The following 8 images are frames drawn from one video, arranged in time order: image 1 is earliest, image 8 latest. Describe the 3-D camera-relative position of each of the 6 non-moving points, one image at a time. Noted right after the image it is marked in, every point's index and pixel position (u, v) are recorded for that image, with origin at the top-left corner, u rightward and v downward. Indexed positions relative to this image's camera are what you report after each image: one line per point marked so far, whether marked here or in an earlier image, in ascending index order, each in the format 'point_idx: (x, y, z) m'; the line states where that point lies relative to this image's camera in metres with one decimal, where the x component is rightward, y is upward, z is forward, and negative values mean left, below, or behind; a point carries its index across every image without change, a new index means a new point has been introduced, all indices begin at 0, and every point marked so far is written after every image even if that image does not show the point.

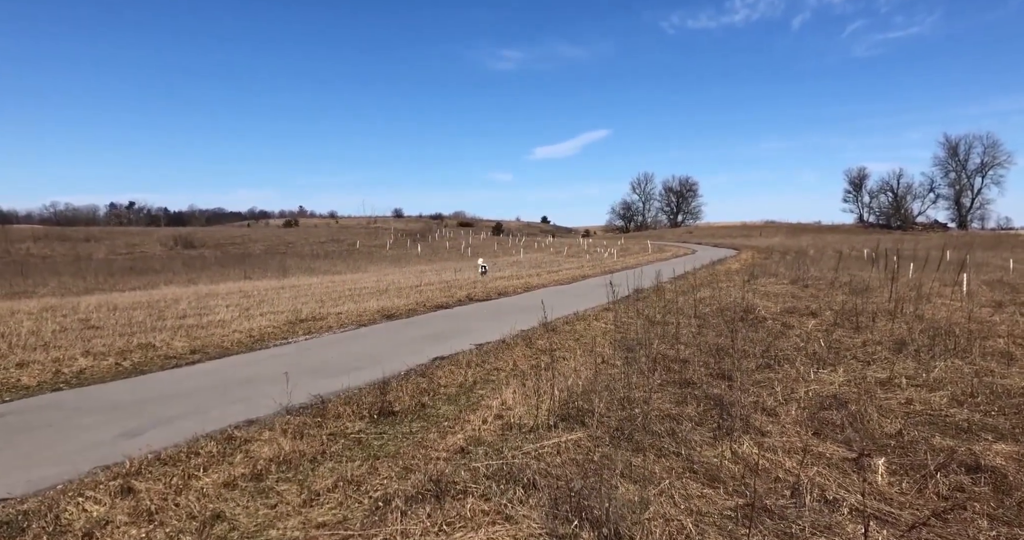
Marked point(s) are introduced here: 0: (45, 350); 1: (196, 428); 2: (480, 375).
0: (-9.3, -1.6, +11.8) m
1: (-3.0, -1.5, +5.6) m
2: (-0.4, -1.4, +8.0) m
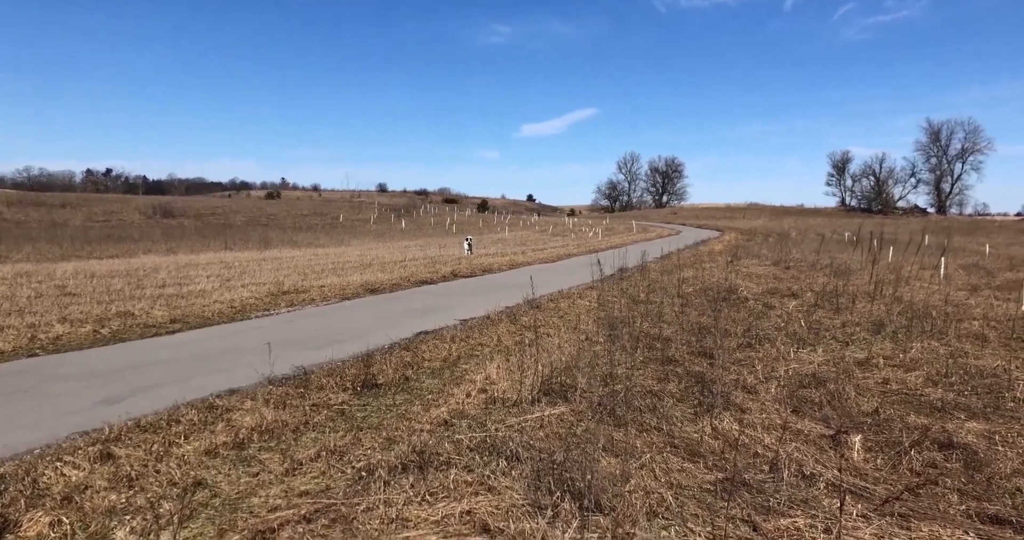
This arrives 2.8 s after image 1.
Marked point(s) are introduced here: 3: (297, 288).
0: (-9.6, -0.9, +11.6) m
1: (-3.1, -1.2, +5.6) m
2: (-0.6, -1.1, +8.1) m
3: (-6.7, -0.5, +18.3) m
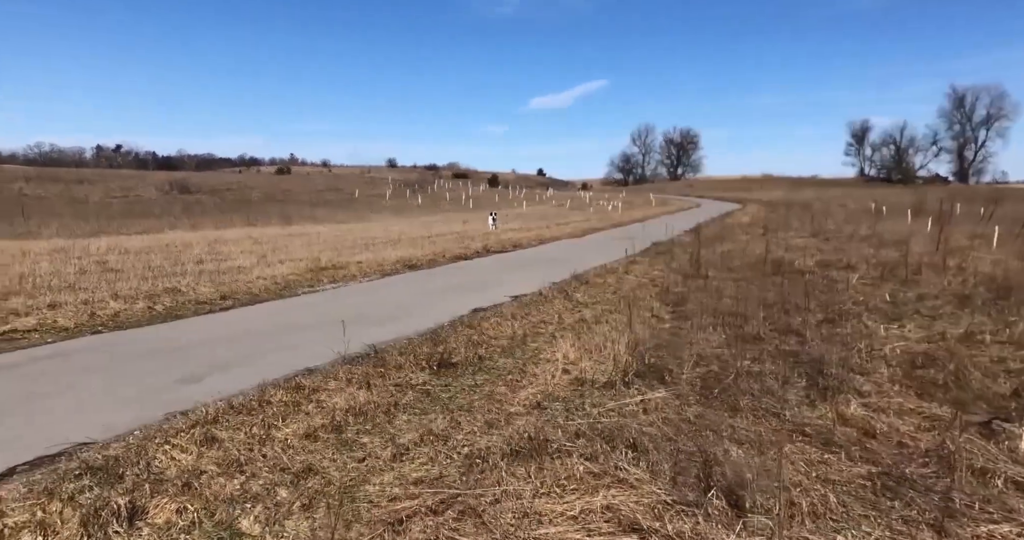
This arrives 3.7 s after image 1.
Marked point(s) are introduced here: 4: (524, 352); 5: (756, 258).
0: (-8.6, -0.4, +11.7) m
1: (-2.4, -1.0, +5.5) m
2: (+0.2, -0.7, +7.9) m
3: (-5.5, +0.2, +18.2) m
4: (+0.1, -0.9, +6.5) m
5: (+6.5, +0.3, +15.8) m
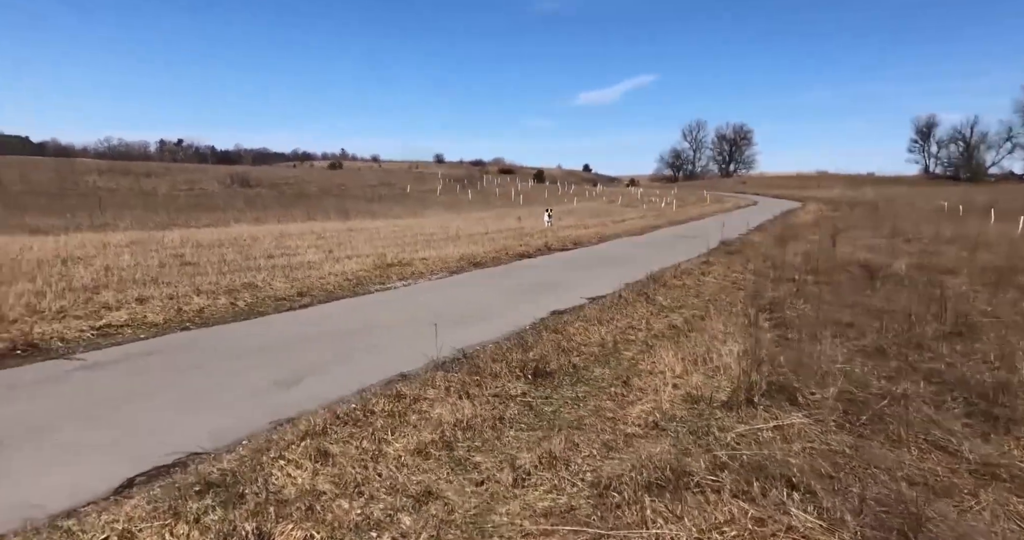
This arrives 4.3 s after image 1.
0: (-7.2, -0.3, +12.0) m
1: (-1.5, -1.0, +5.3) m
2: (+1.3, -0.8, +7.5) m
3: (-3.5, +0.3, +18.3) m
4: (+1.1, -0.9, +6.2) m
5: (+8.2, +0.2, +14.9) m
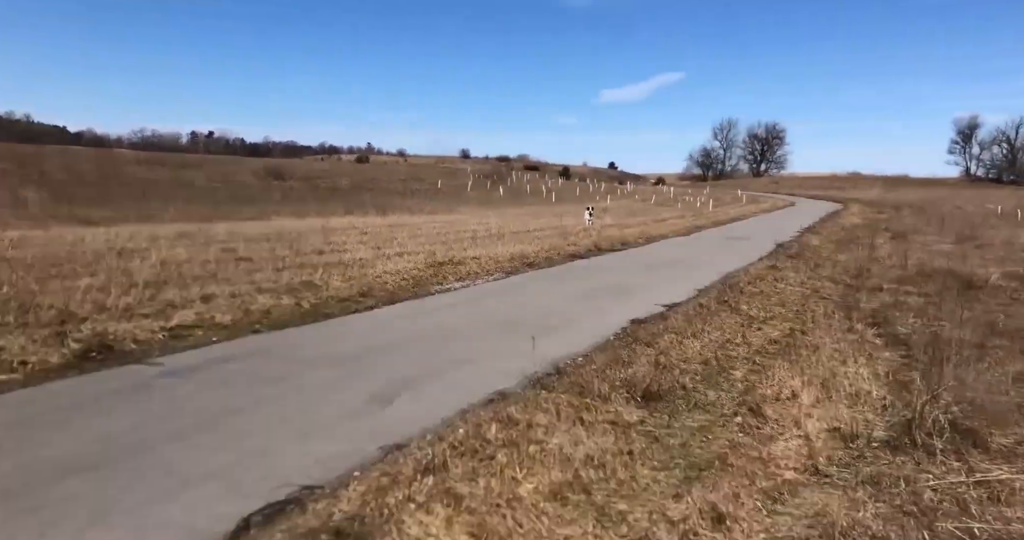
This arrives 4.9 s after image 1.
0: (-5.9, -0.2, +11.9) m
1: (-0.5, -1.1, +4.9) m
2: (+2.3, -0.9, +6.9) m
3: (-1.9, +0.3, +17.9) m
4: (+2.1, -1.1, +5.6) m
5: (+9.6, 0.0, +13.9) m
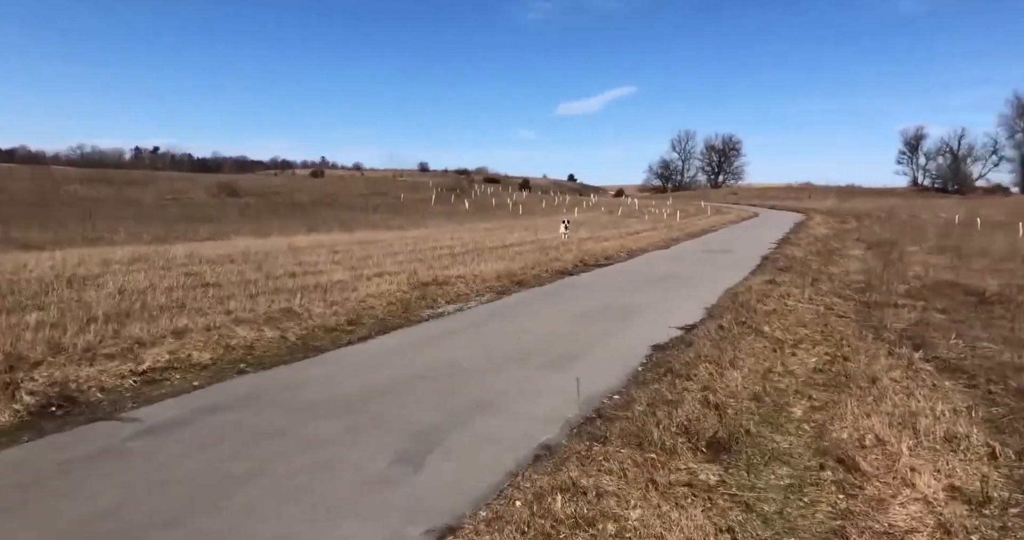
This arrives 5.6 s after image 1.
0: (-5.9, -0.8, +10.8) m
1: (-0.2, -1.3, +4.2) m
2: (+2.6, -1.2, +6.3) m
3: (-2.3, -0.2, +17.1) m
4: (+2.4, -1.3, +5.0) m
5: (+9.5, -0.2, +13.7) m
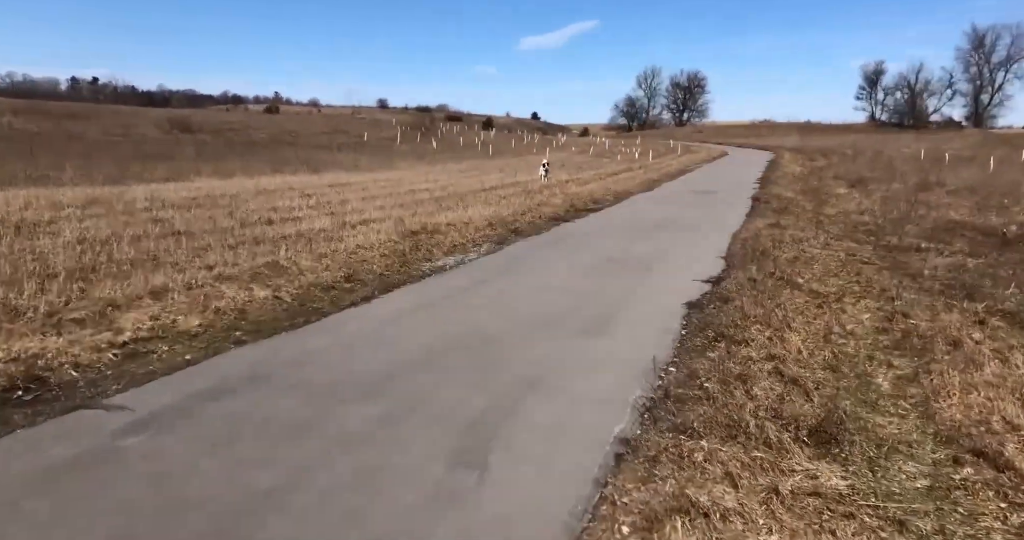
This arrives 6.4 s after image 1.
0: (-5.7, 0.0, +9.8) m
1: (+0.3, -1.1, +3.5) m
2: (+3.0, -0.7, +5.8) m
3: (-2.5, +1.2, +16.1) m
4: (+2.9, -1.0, +4.5) m
5: (+9.4, +1.0, +13.4) m
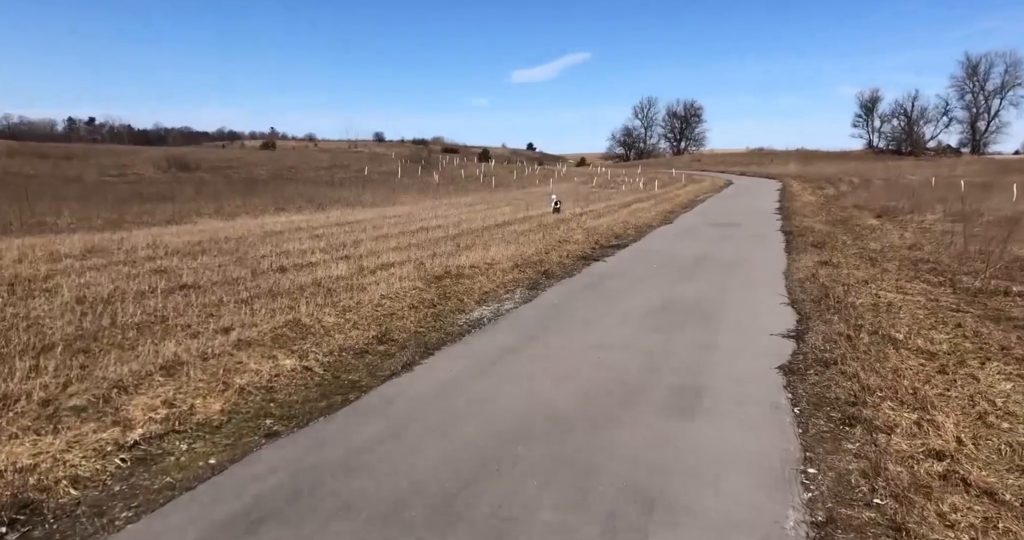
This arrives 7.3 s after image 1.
0: (-5.0, -0.9, +8.8) m
1: (+1.0, -1.6, +2.4) m
2: (+3.7, -1.3, +4.7) m
3: (-1.7, 0.0, +15.2) m
4: (+3.6, -1.5, +3.4) m
5: (+10.2, +0.2, +12.4) m
